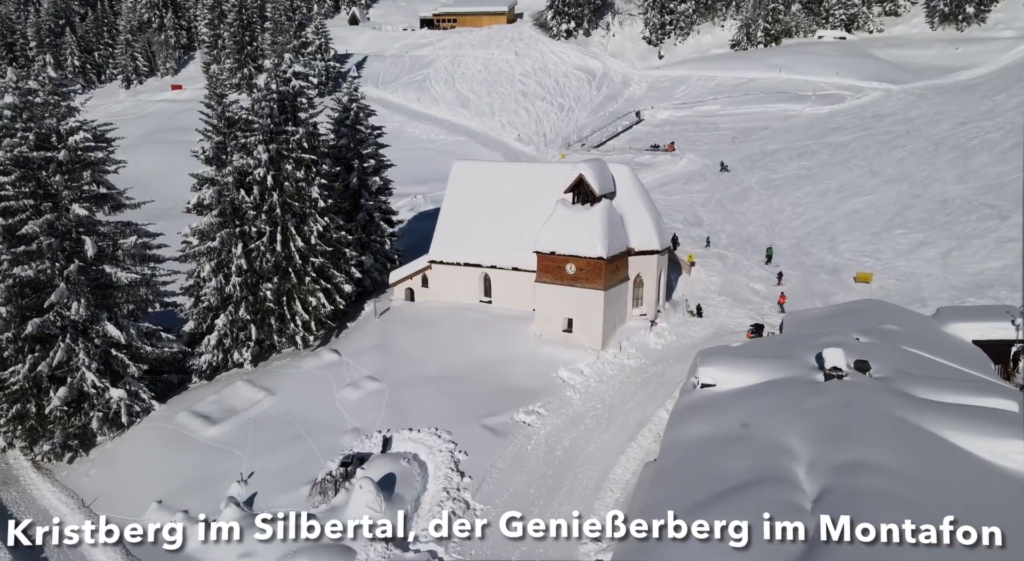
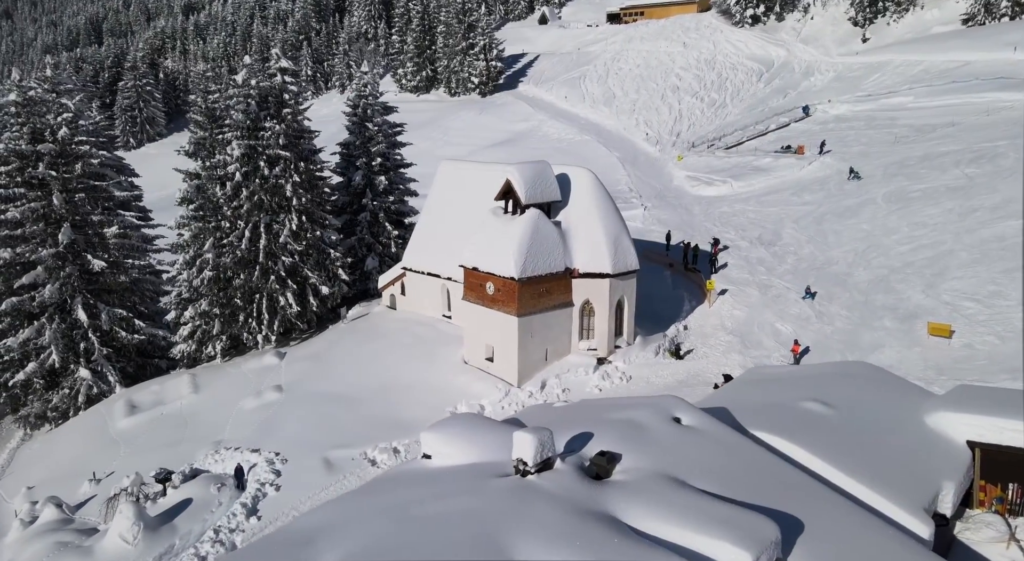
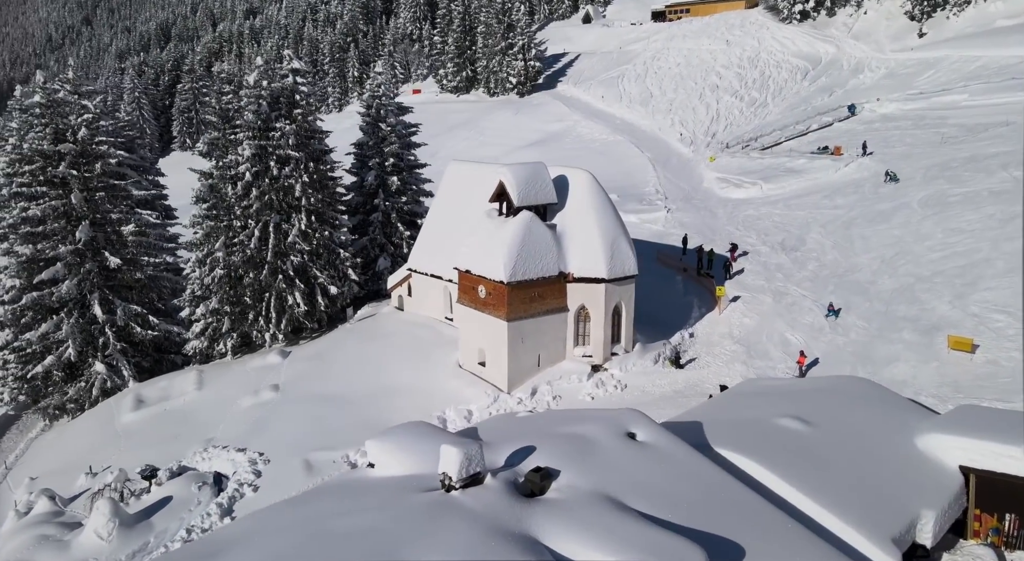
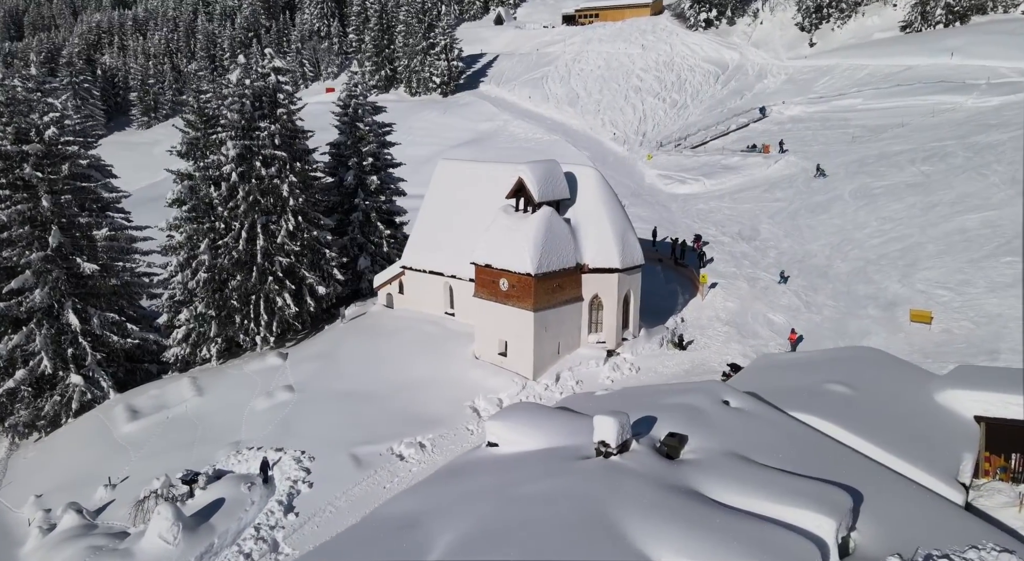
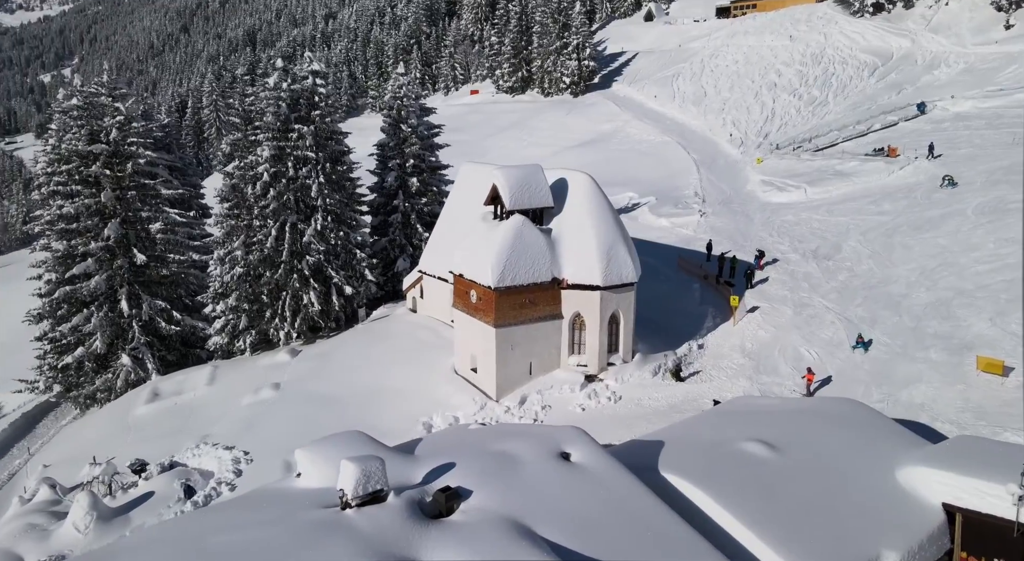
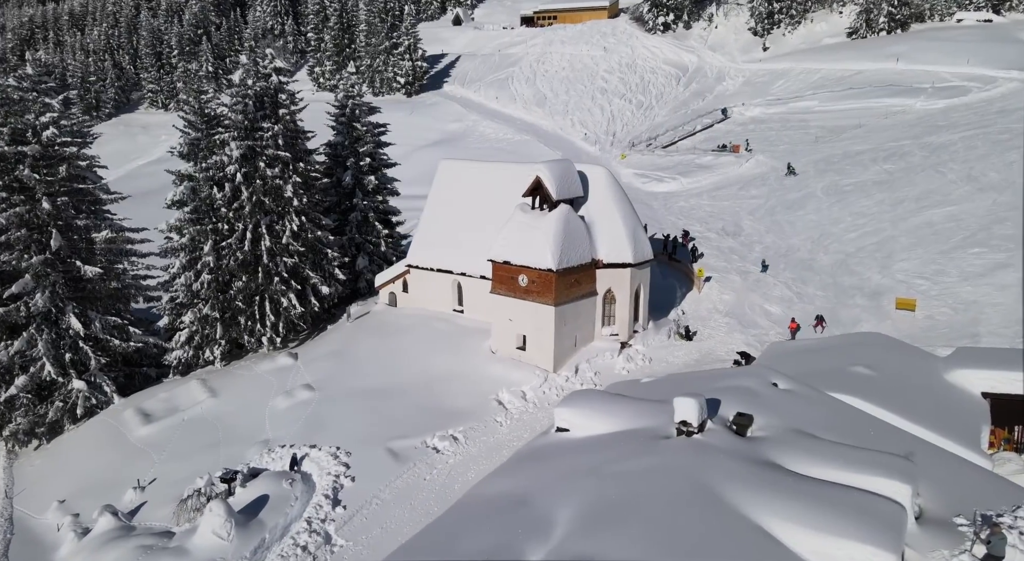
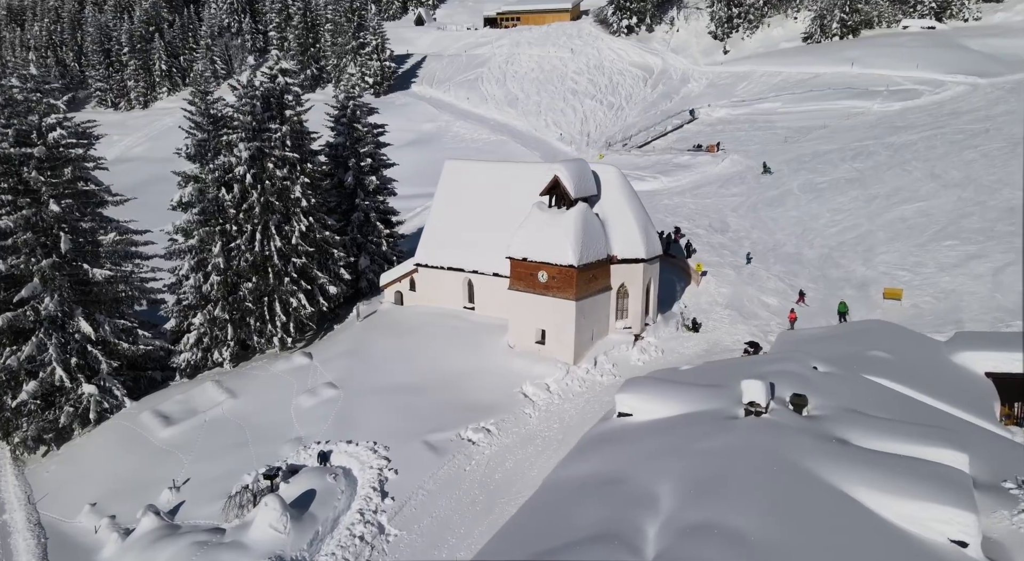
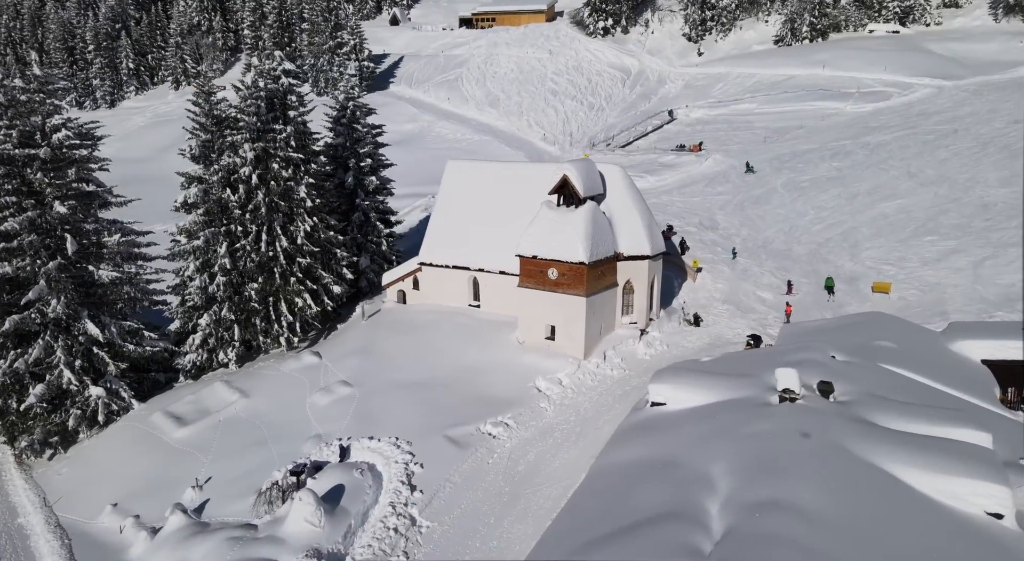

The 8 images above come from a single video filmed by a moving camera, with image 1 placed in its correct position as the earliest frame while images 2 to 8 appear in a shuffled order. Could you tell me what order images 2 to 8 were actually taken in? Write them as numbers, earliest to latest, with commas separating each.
8, 7, 6, 4, 2, 3, 5
